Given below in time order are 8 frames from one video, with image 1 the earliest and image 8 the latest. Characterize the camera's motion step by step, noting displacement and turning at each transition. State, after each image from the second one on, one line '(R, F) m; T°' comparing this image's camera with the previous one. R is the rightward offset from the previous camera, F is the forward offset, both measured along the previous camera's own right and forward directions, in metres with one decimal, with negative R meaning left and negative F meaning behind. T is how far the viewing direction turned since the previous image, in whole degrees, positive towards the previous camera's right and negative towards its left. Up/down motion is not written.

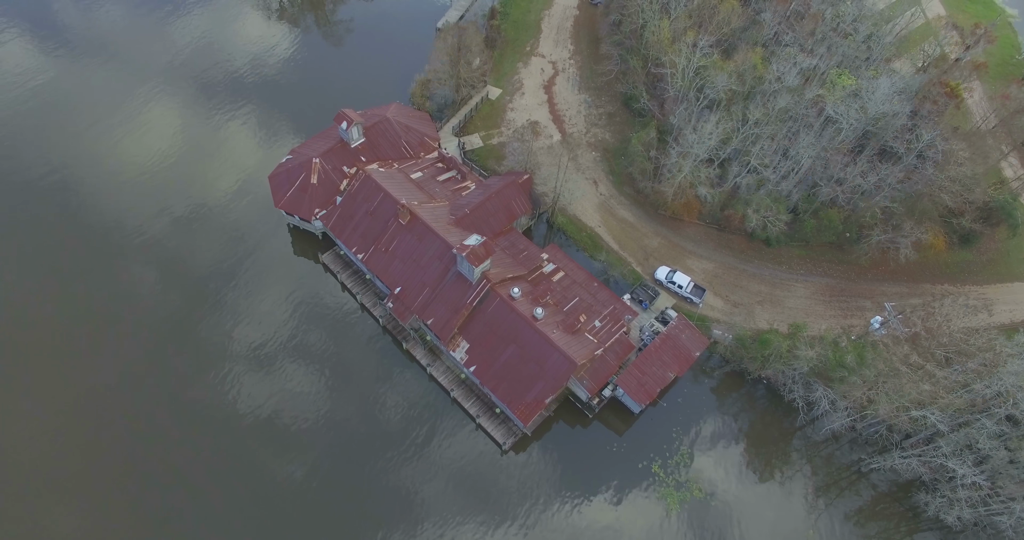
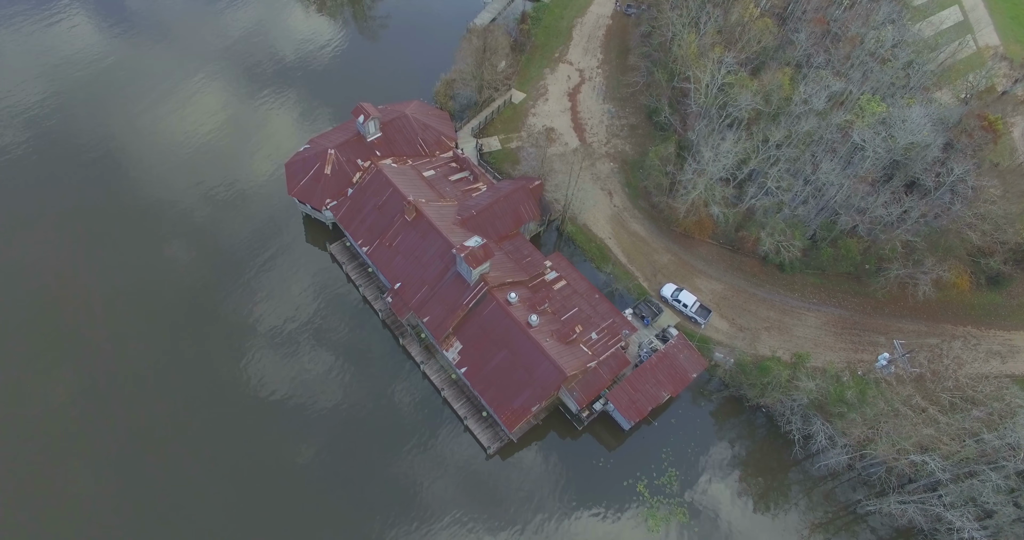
(+2.4, +0.2) m; -3°
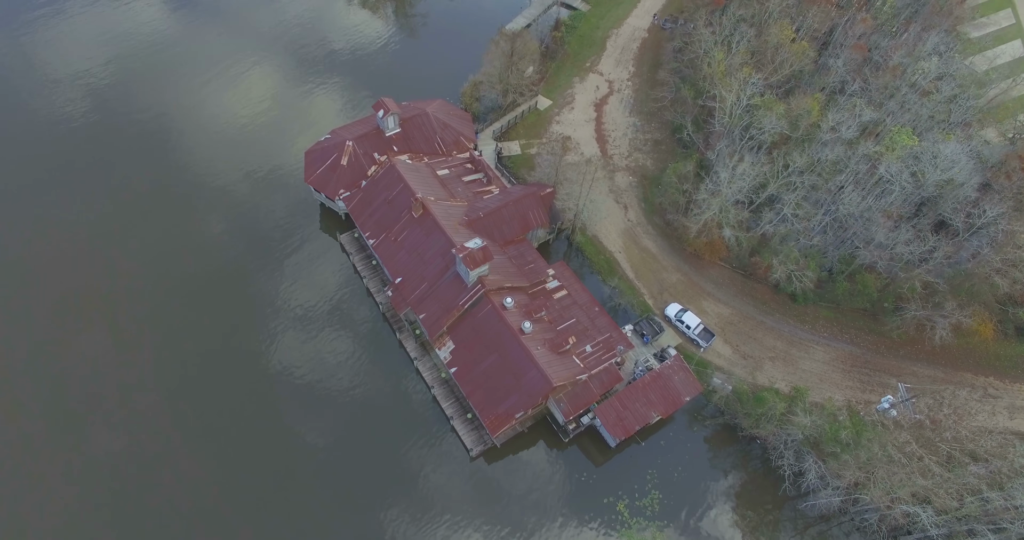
(+2.7, +0.1) m; -3°
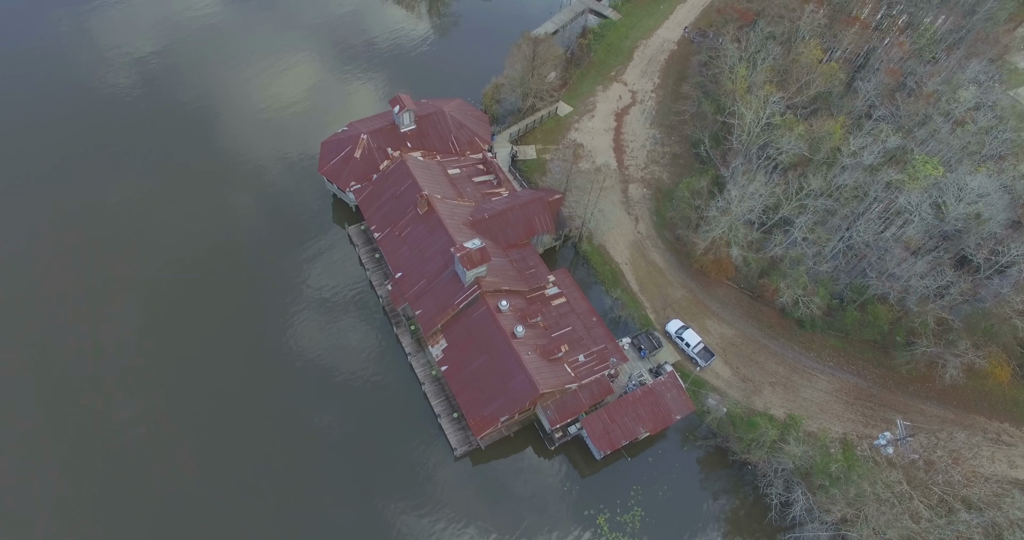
(+2.4, +0.1) m; -3°
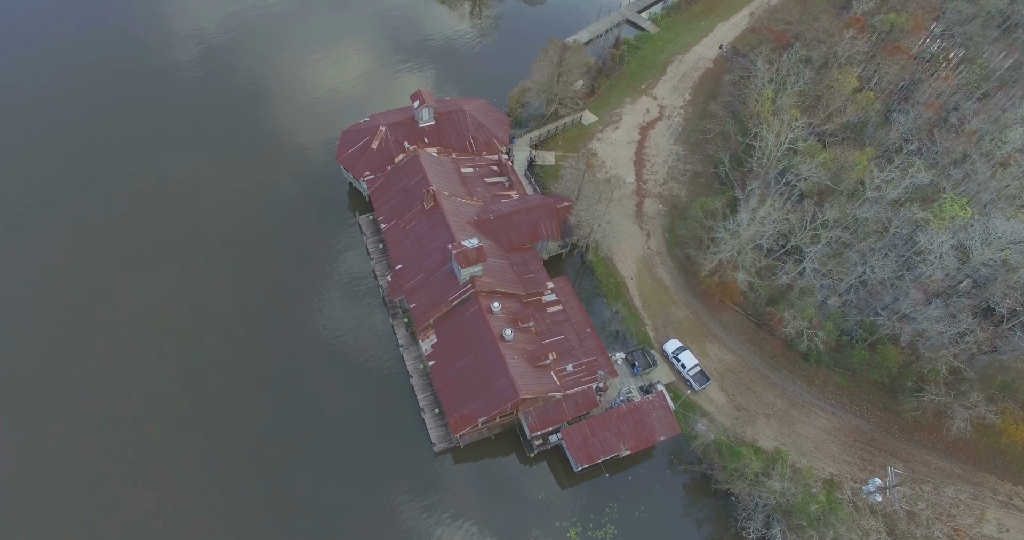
(+3.1, +0.1) m; -3°
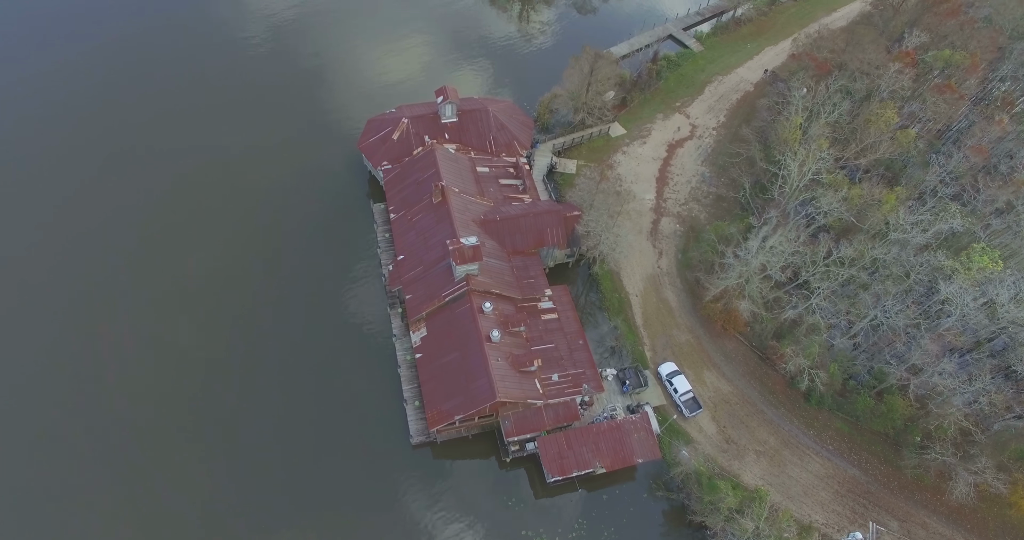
(+3.5, +0.3) m; -4°
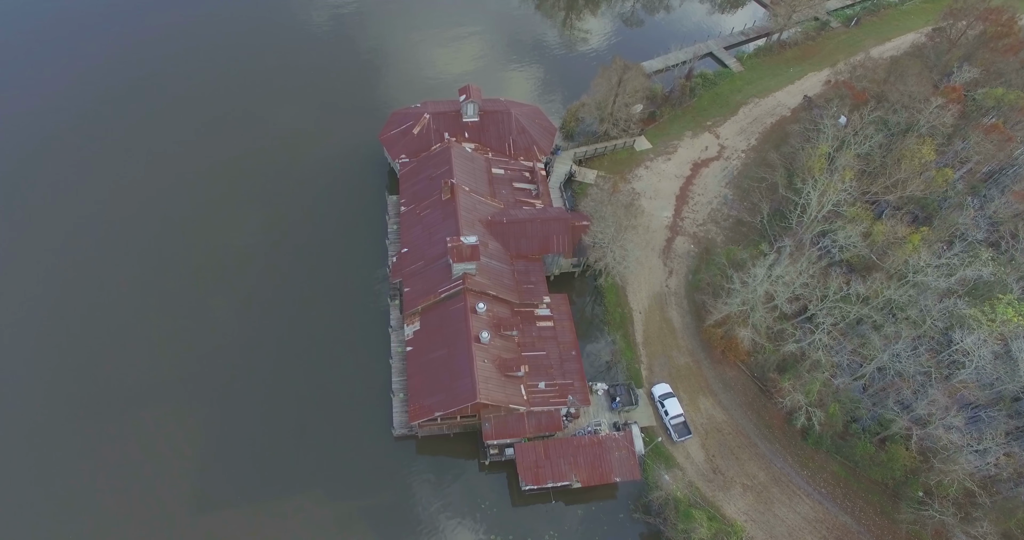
(+3.1, +0.3) m; -4°
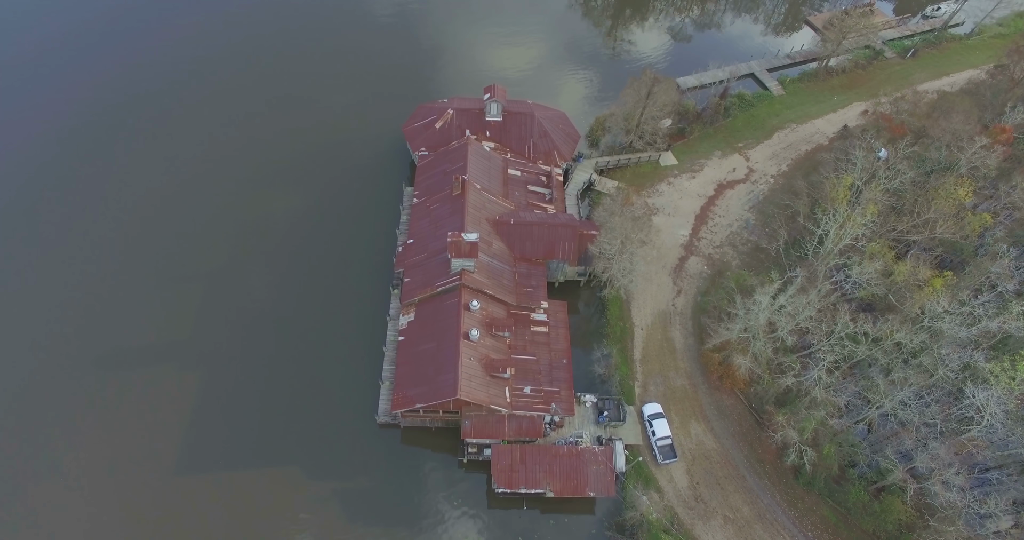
(+3.2, +0.3) m; -4°
